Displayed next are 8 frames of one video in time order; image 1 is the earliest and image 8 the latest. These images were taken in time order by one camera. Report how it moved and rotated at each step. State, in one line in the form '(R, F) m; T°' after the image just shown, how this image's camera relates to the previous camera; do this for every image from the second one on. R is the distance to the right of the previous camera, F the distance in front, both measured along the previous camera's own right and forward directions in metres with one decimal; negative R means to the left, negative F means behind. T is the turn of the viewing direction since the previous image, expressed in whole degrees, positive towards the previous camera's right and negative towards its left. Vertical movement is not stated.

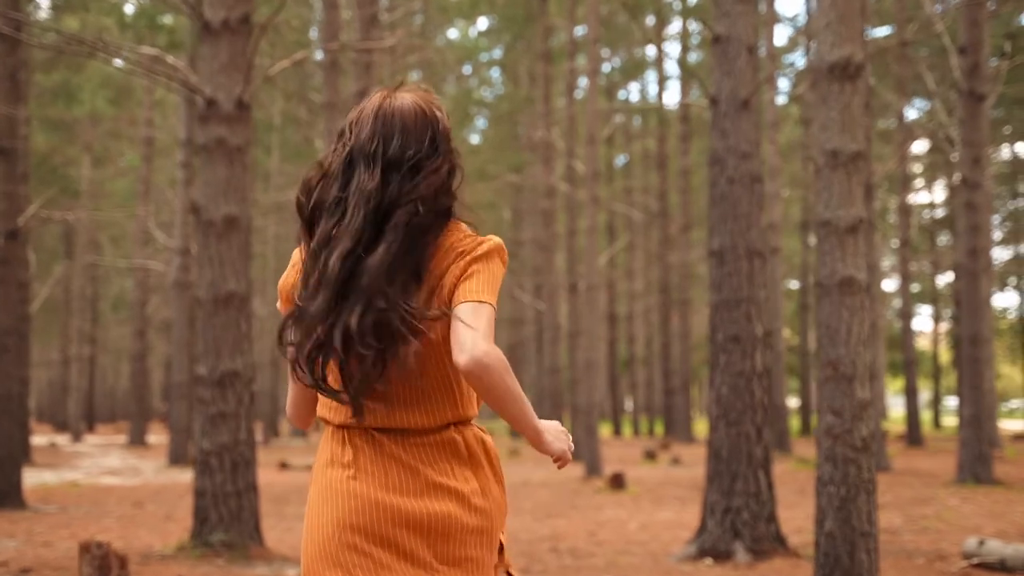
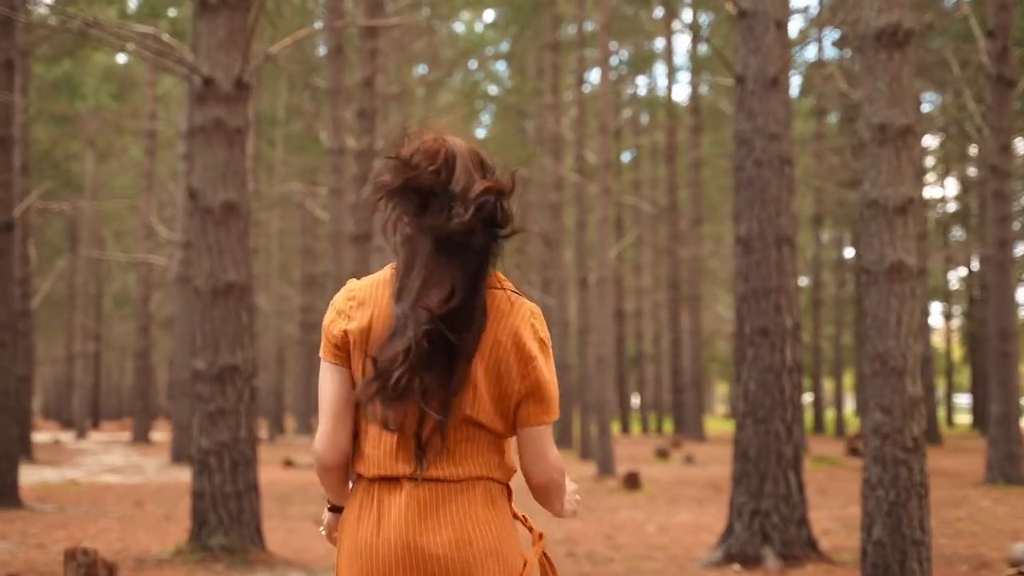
(-0.1, +0.4) m; 0°
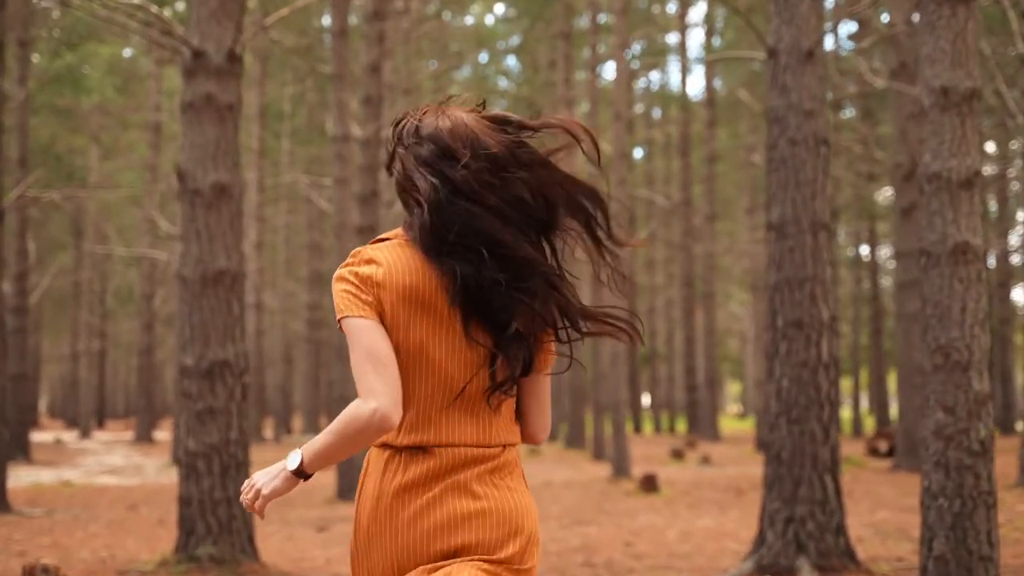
(0.0, +0.6) m; 0°
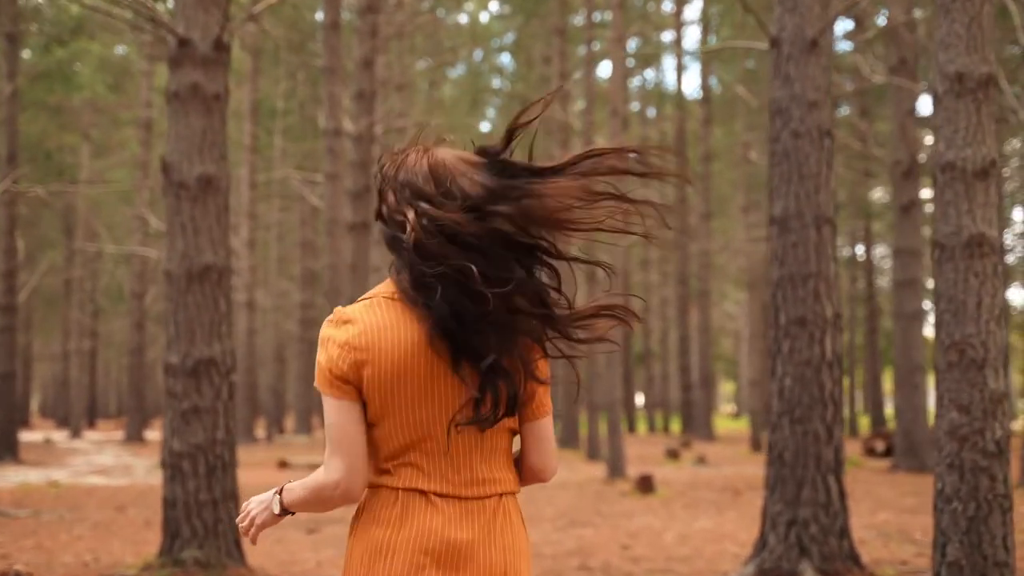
(0.0, +0.2) m; 0°
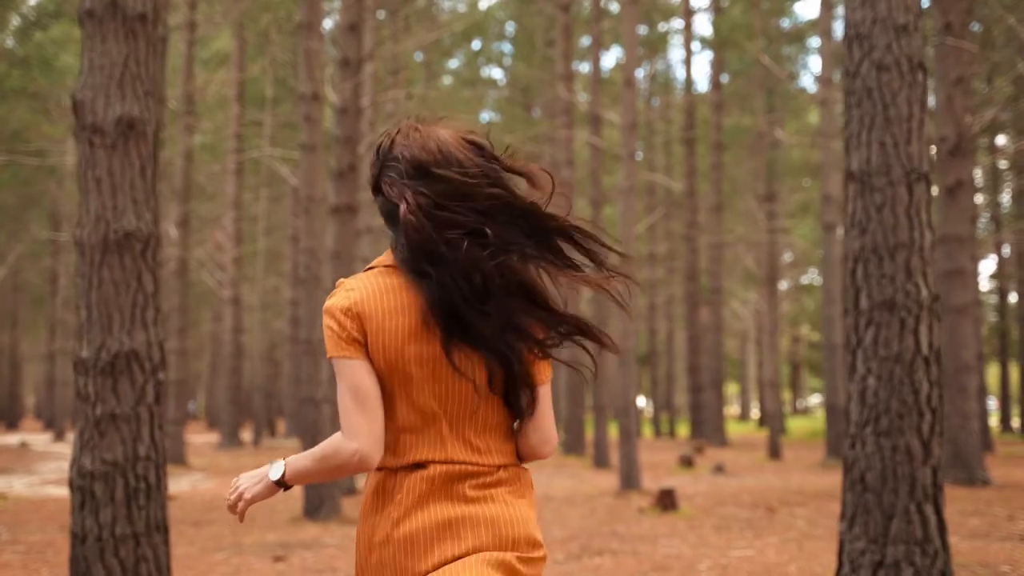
(0.0, +1.5) m; 0°
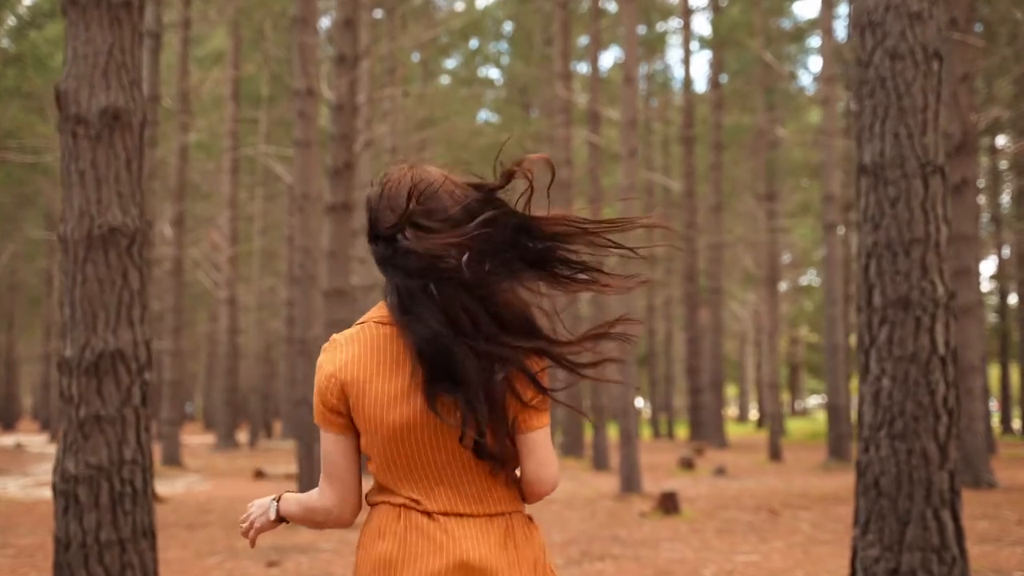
(0.0, +0.2) m; 0°
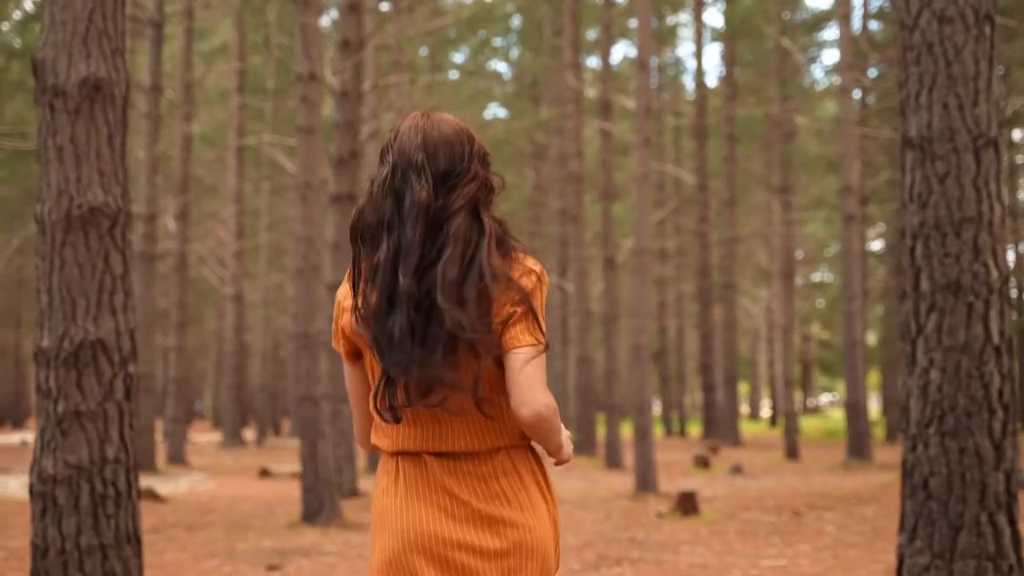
(0.0, +0.4) m; 0°
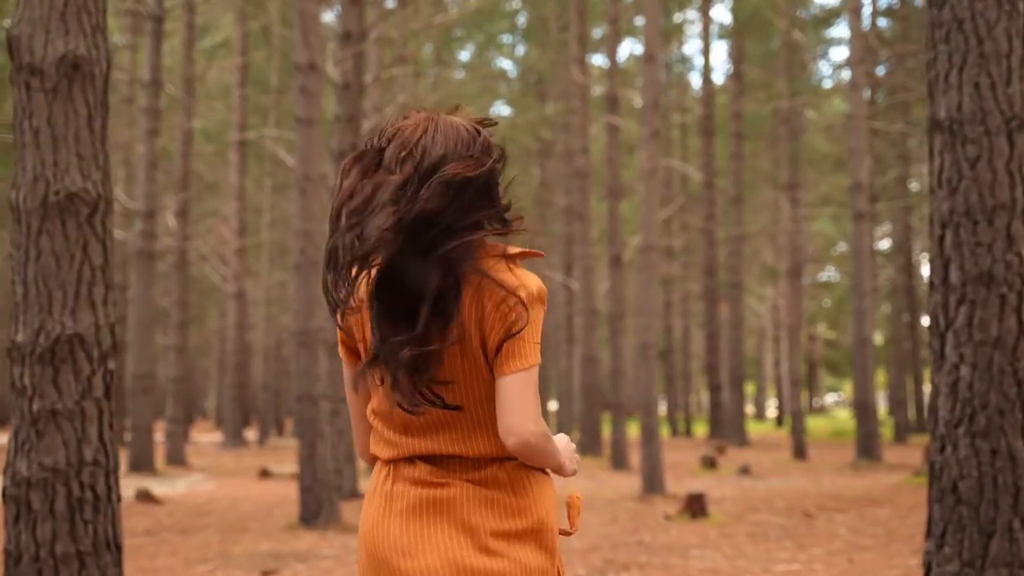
(0.0, +0.3) m; 0°
